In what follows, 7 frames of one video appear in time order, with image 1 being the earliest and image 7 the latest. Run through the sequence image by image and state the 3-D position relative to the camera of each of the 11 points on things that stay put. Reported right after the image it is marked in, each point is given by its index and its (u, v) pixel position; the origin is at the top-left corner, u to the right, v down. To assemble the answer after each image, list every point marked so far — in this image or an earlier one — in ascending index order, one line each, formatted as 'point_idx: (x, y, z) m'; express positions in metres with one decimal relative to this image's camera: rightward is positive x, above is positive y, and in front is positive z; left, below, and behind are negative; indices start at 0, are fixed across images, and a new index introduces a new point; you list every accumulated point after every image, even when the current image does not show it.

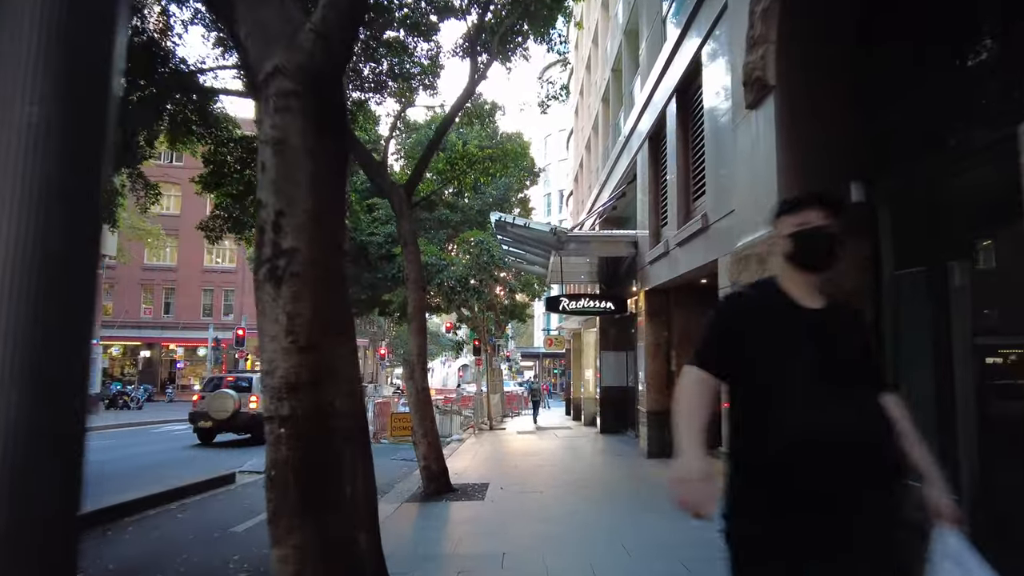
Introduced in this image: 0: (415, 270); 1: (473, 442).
0: (-1.3, +0.3, +9.1) m
1: (-0.9, -3.8, +16.0) m
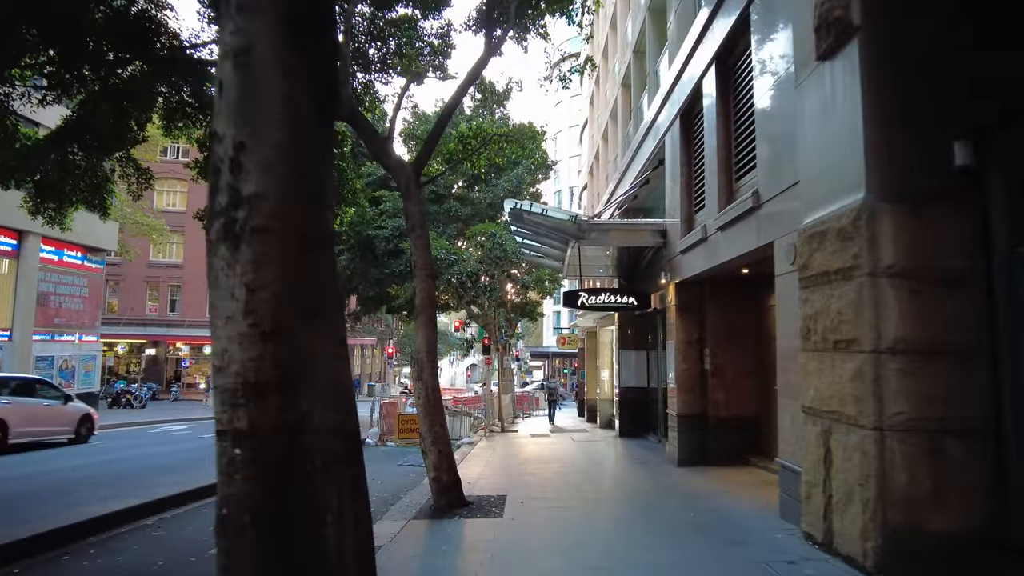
0: (-1.1, +0.4, +8.1) m
1: (-0.6, -3.6, +15.1) m
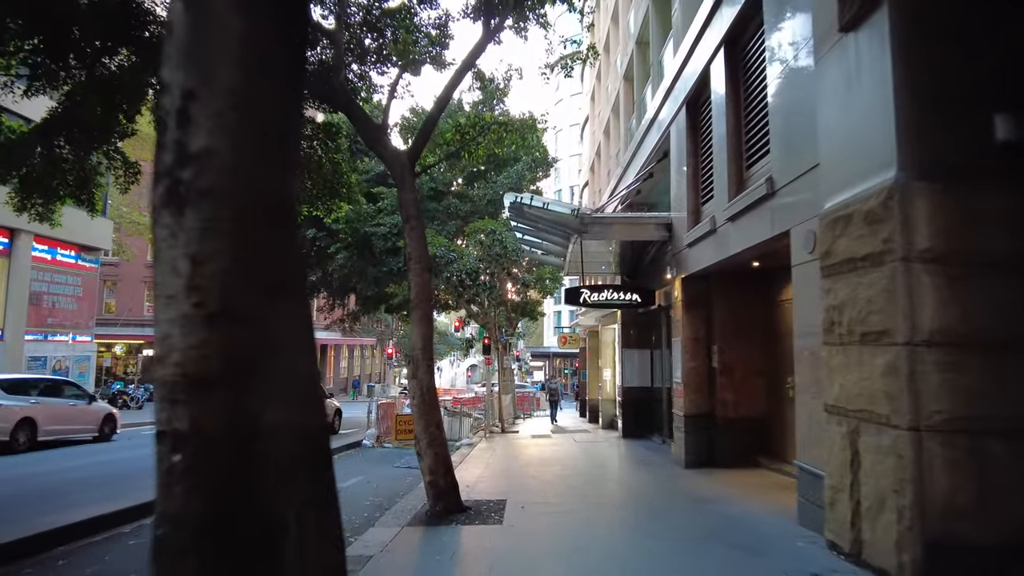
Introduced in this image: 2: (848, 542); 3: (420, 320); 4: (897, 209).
0: (-1.1, +0.5, +7.7) m
1: (-0.6, -3.6, +14.7) m
2: (+2.4, -1.8, +4.6) m
3: (-1.0, -0.4, +7.4) m
4: (+2.5, +0.5, +4.2) m
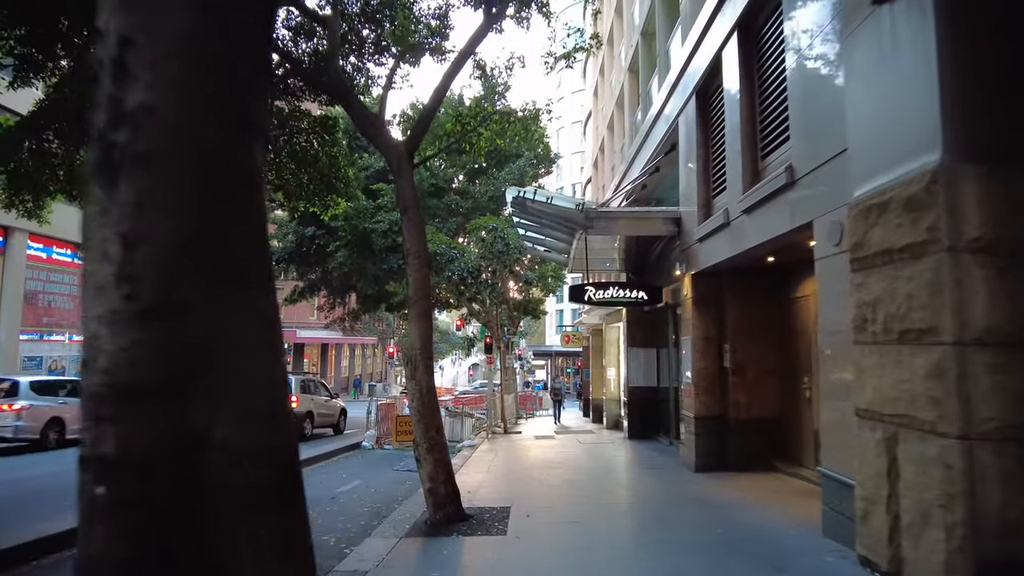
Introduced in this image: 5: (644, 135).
0: (-1.0, +0.5, +7.3) m
1: (-0.5, -3.5, +14.3) m
2: (+2.4, -1.7, +4.2) m
3: (-1.0, -0.3, +7.0) m
4: (+2.5, +0.5, +3.8) m
5: (+3.0, +3.5, +15.1) m
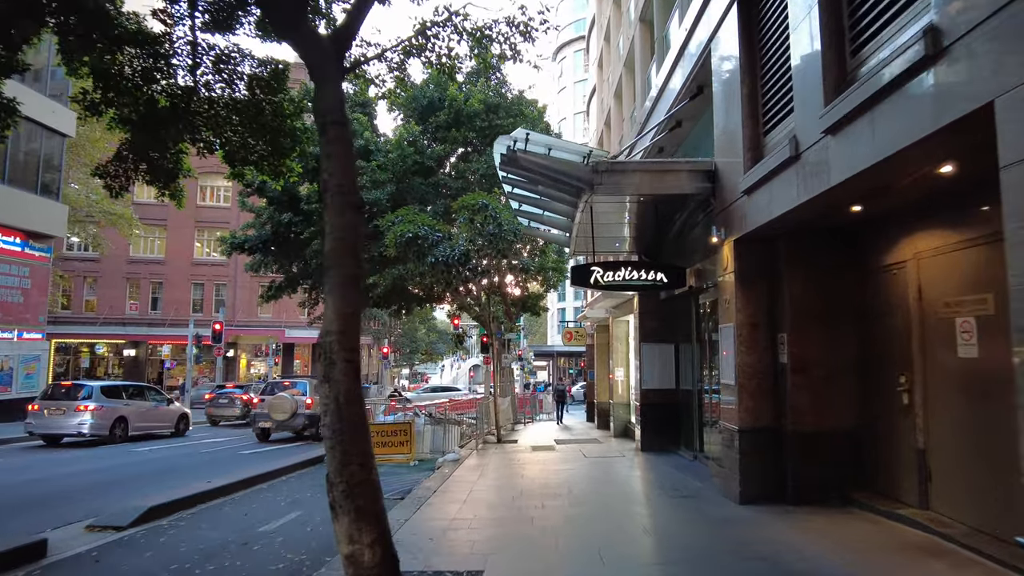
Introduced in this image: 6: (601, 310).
0: (-1.3, +0.8, +4.8) m
1: (-0.7, -3.2, +11.8) m
2: (+2.2, -1.4, +1.7) m
3: (-1.2, 0.0, +4.6) m
4: (+2.3, +0.9, +1.3) m
5: (+2.8, +3.9, +12.6) m
6: (+2.6, -0.6, +19.1) m
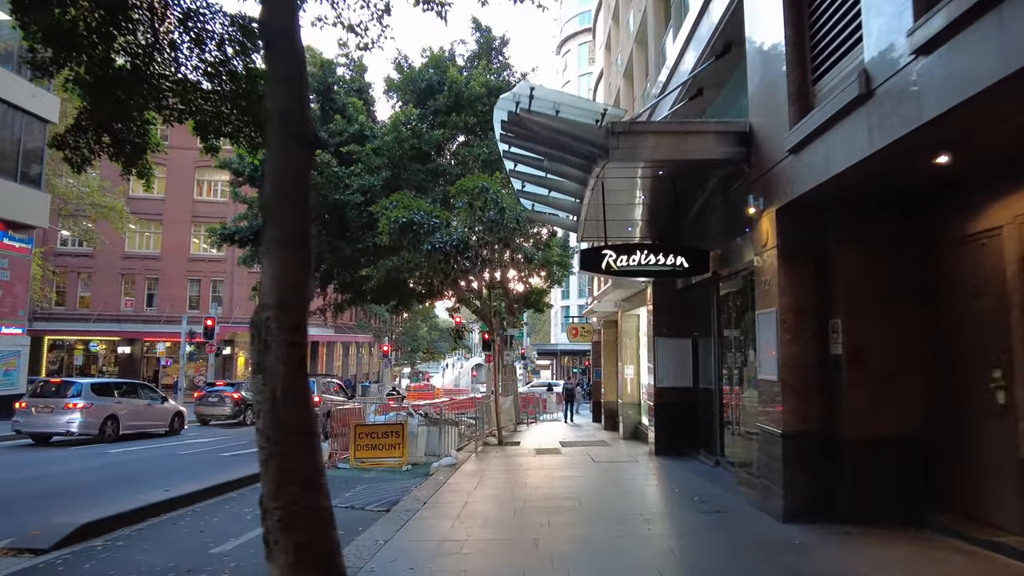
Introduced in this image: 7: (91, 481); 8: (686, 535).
0: (-1.3, +1.1, +3.7) m
1: (-0.7, -3.0, +10.6) m
2: (+2.1, -1.2, +0.6) m
3: (-1.2, +0.2, +3.4) m
4: (+2.3, +1.1, +0.2) m
5: (+2.9, +4.1, +11.4) m
6: (+2.7, -0.4, +17.9) m
7: (-7.3, -3.3, +11.4) m
8: (+1.7, -2.3, +6.2) m
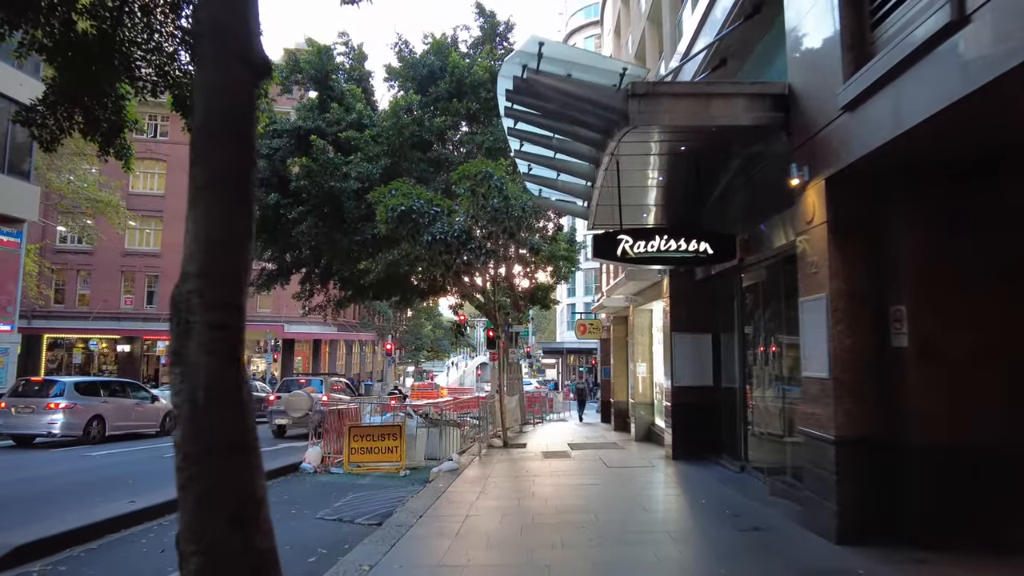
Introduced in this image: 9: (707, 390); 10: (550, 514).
0: (-1.2, +1.2, +2.8) m
1: (-0.6, -2.8, +9.8) m
2: (+2.2, -1.0, -0.3) m
3: (-1.2, +0.4, +2.5) m
4: (+2.3, +1.2, -0.8) m
5: (+3.0, +4.2, +10.5) m
6: (+2.8, -0.2, +17.0) m
7: (-7.2, -3.2, +10.5) m
8: (+1.7, -2.2, +5.3) m
9: (+3.5, -1.8, +11.6) m
10: (+0.4, -2.4, +7.2) m
